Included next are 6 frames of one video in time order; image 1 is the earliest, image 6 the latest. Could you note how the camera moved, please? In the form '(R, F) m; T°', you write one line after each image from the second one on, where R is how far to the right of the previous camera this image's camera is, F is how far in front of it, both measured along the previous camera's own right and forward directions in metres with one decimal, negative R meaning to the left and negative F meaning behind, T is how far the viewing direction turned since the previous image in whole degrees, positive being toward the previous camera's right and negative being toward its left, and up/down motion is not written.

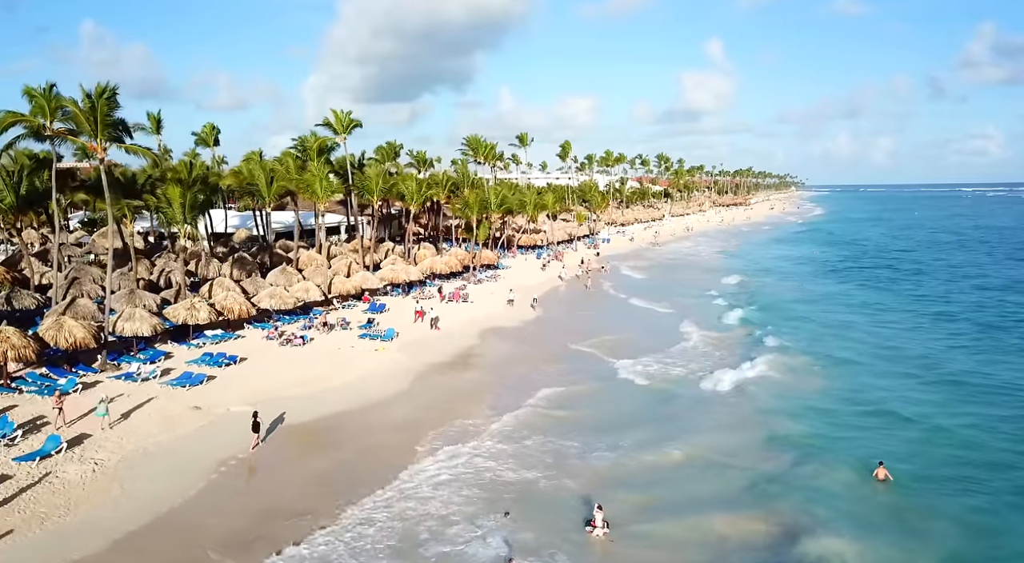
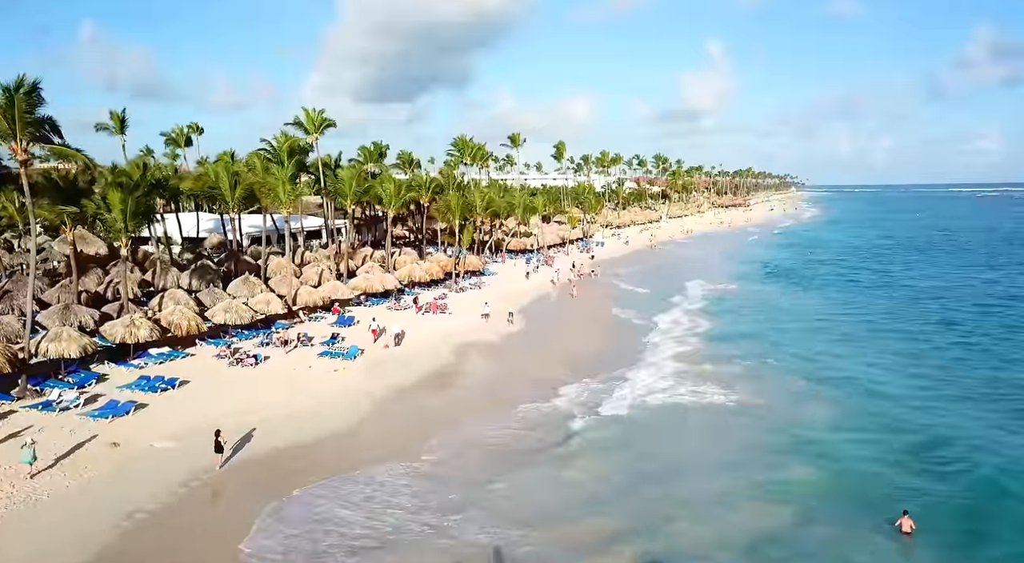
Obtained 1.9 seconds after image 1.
(+1.0, +2.2) m; 0°
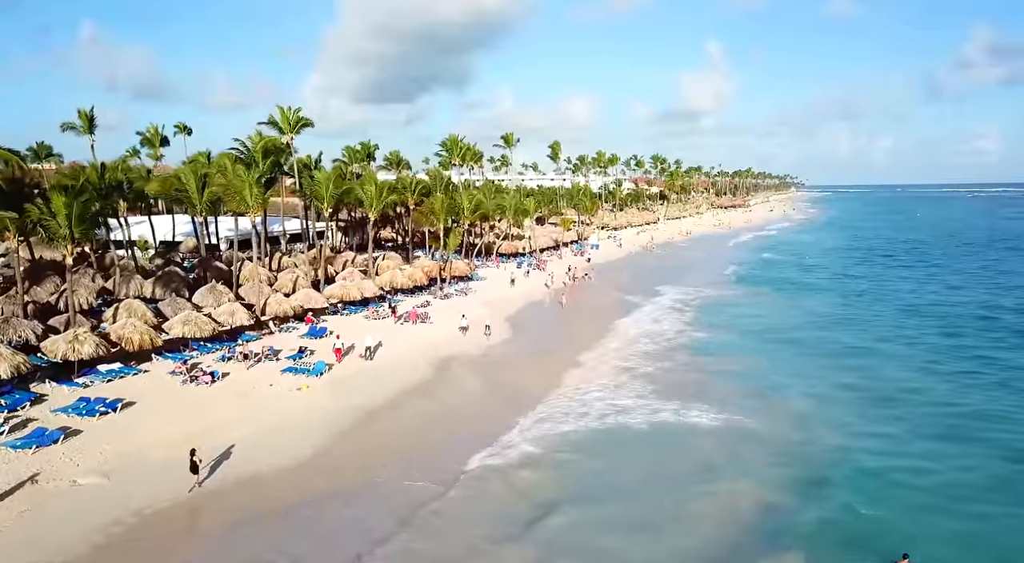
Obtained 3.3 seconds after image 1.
(+0.7, +1.8) m; 0°
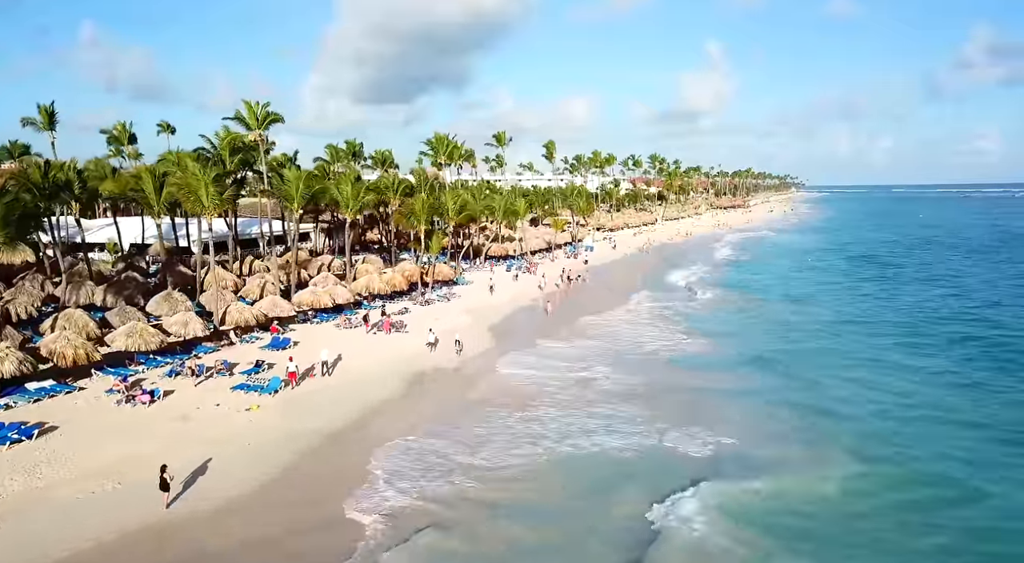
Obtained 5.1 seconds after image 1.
(+0.8, +2.1) m; 0°
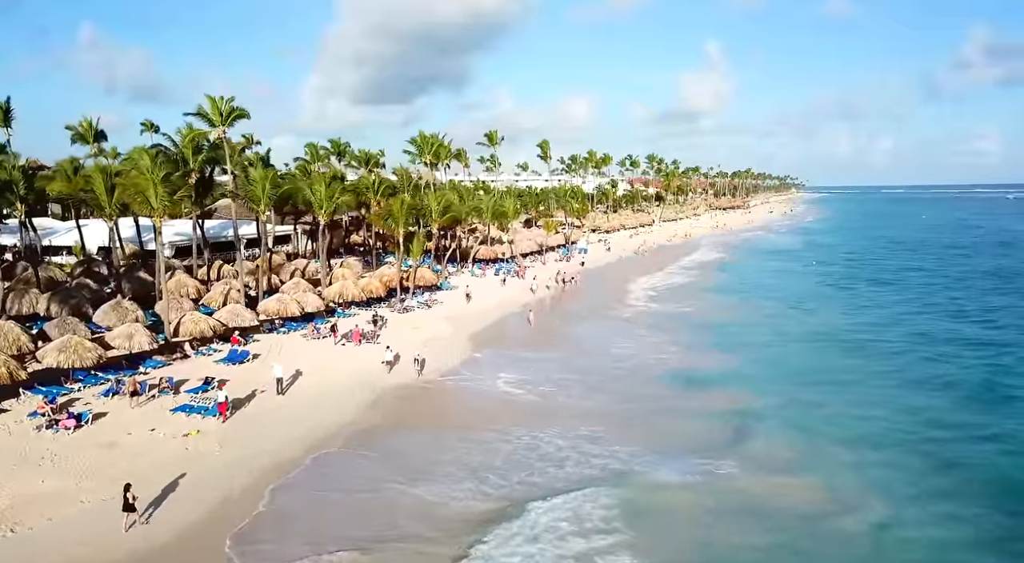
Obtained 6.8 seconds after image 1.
(+0.9, +2.0) m; 0°
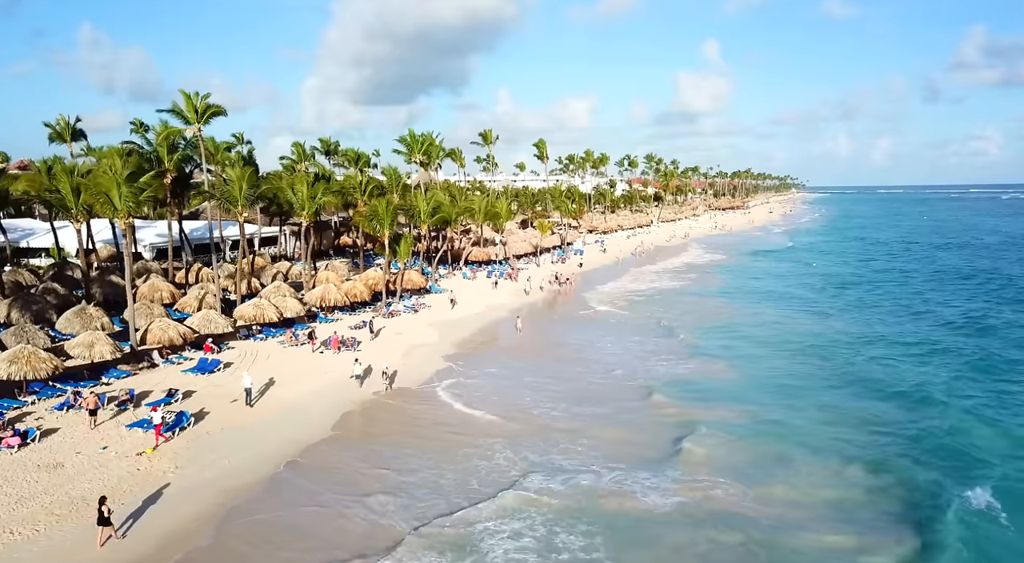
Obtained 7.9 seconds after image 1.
(+0.5, +1.3) m; 0°
